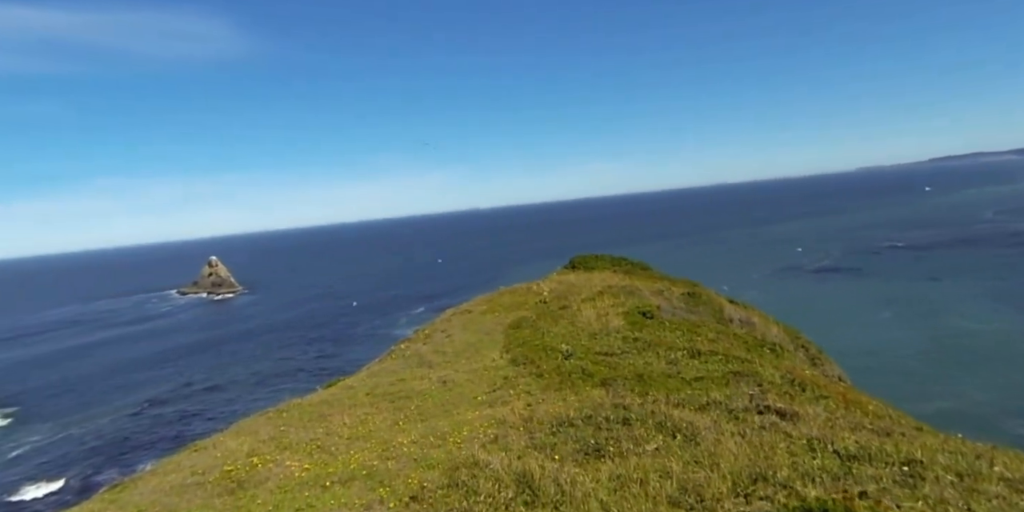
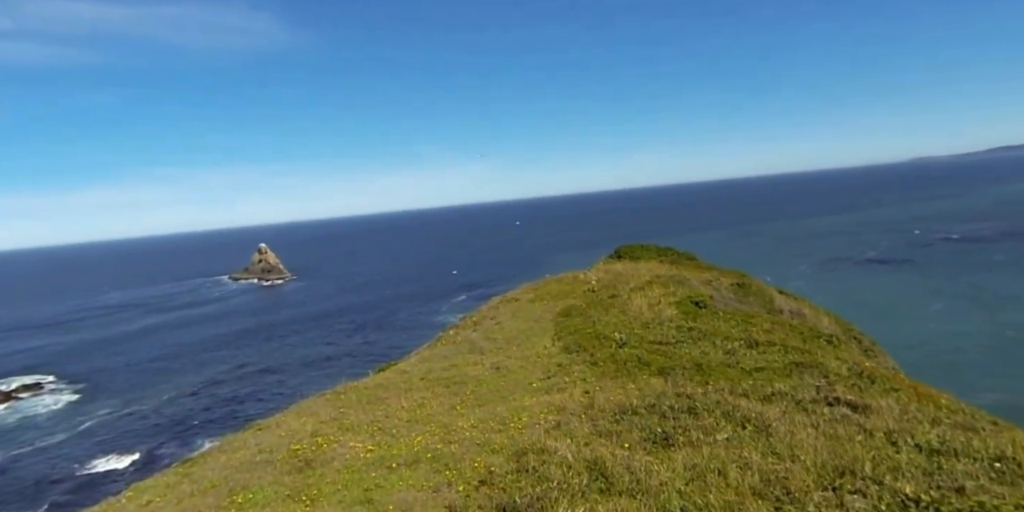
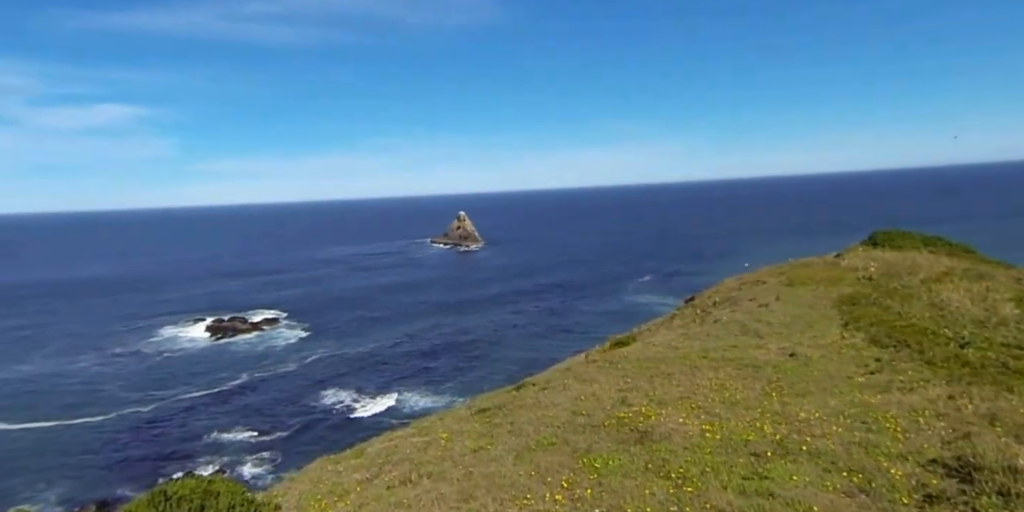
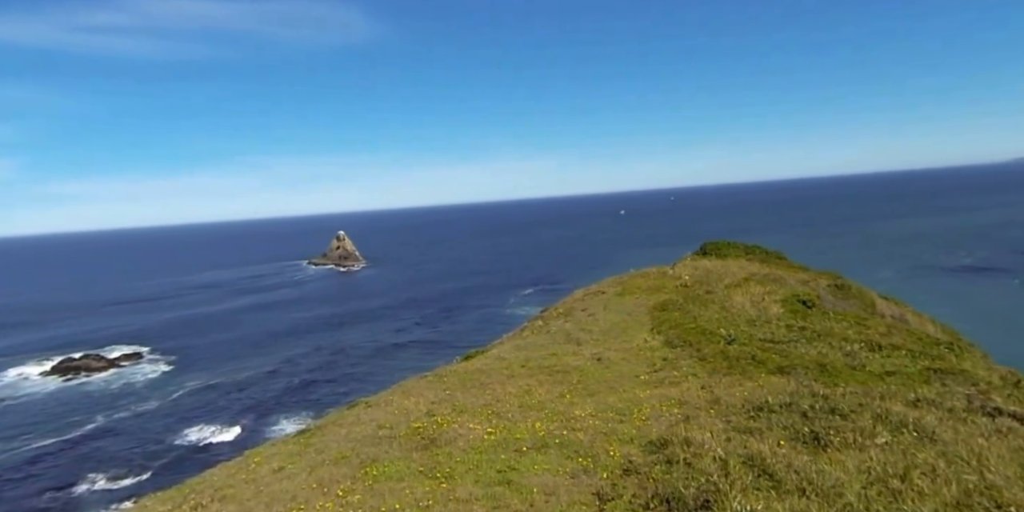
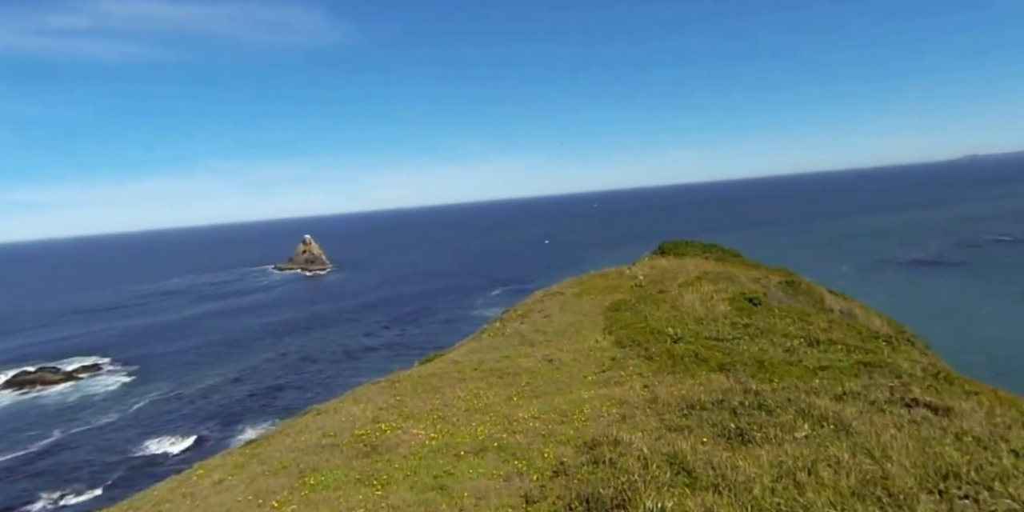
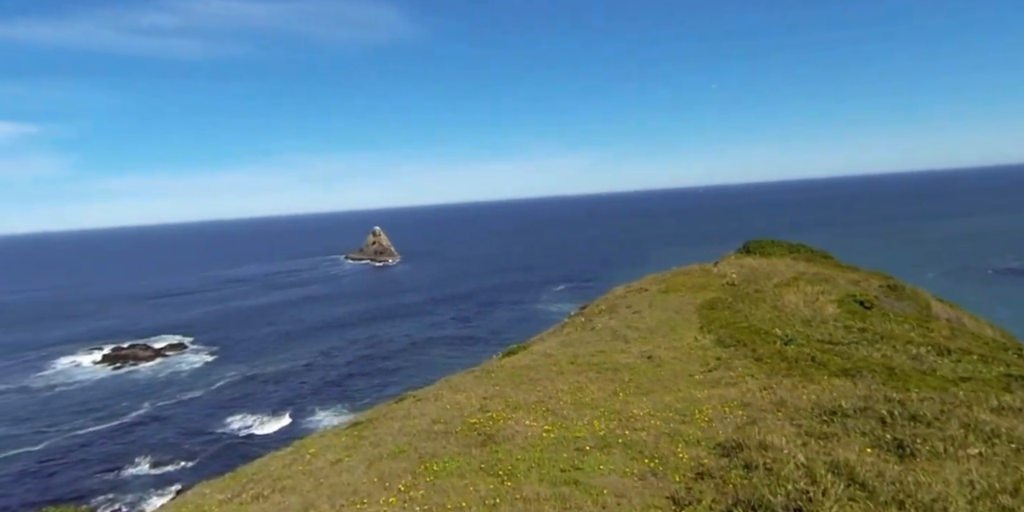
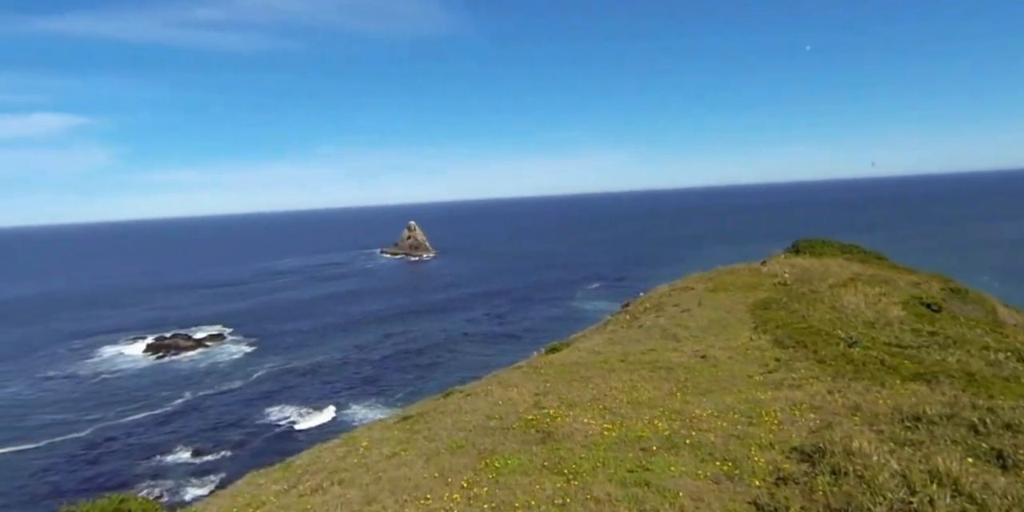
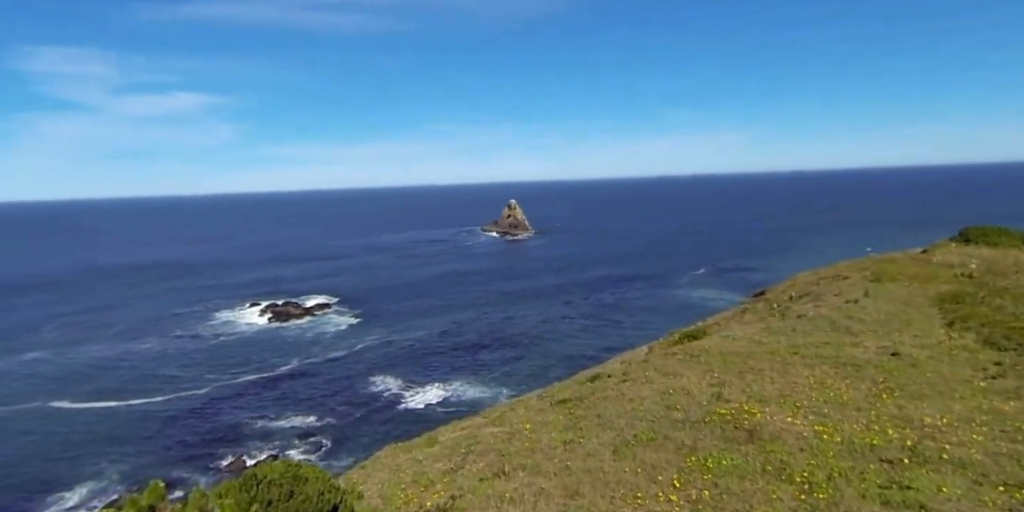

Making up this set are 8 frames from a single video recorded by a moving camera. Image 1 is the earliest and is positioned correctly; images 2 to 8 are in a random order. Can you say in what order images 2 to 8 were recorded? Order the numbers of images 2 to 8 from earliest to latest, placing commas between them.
2, 5, 4, 6, 7, 3, 8
